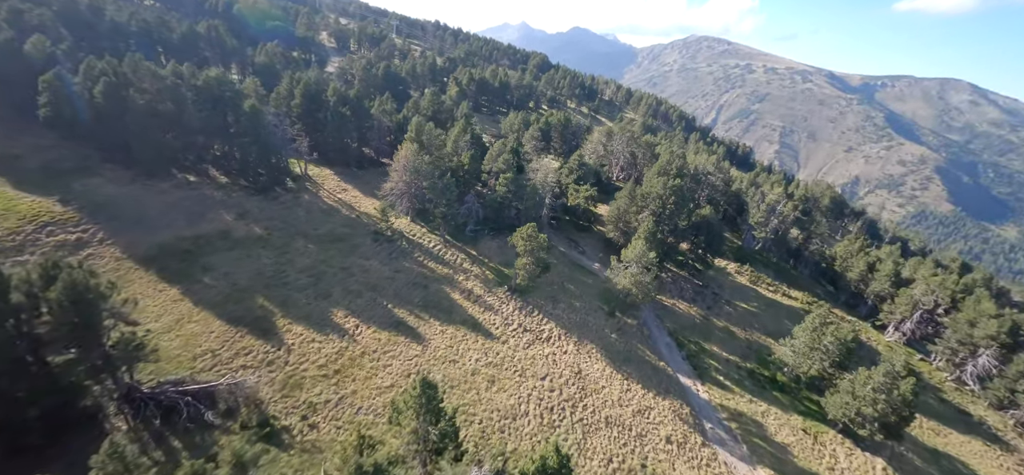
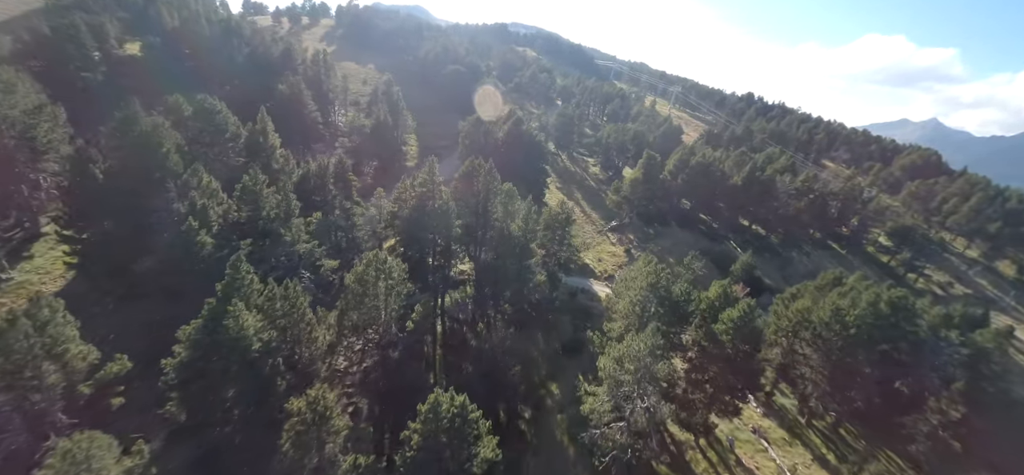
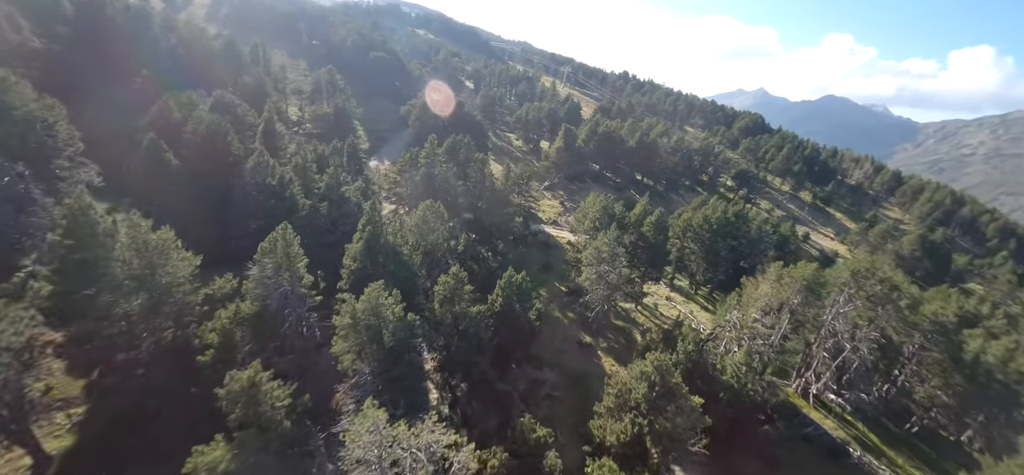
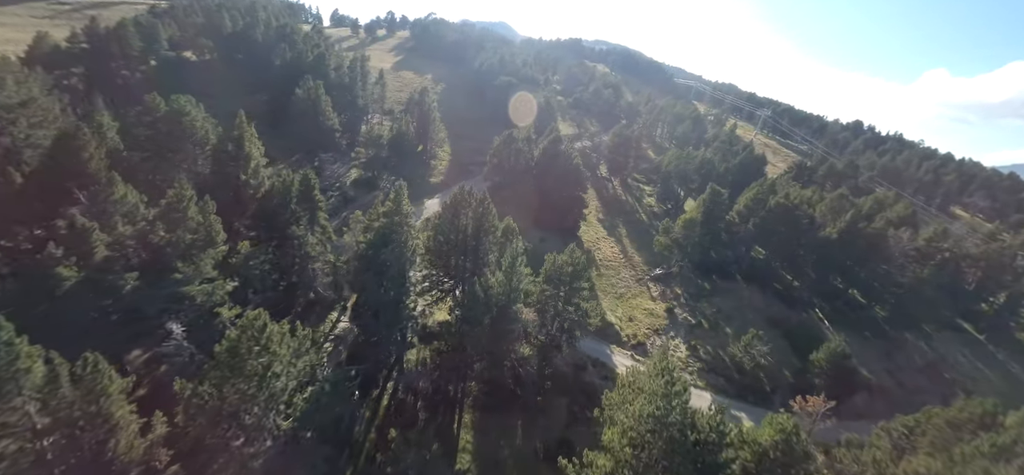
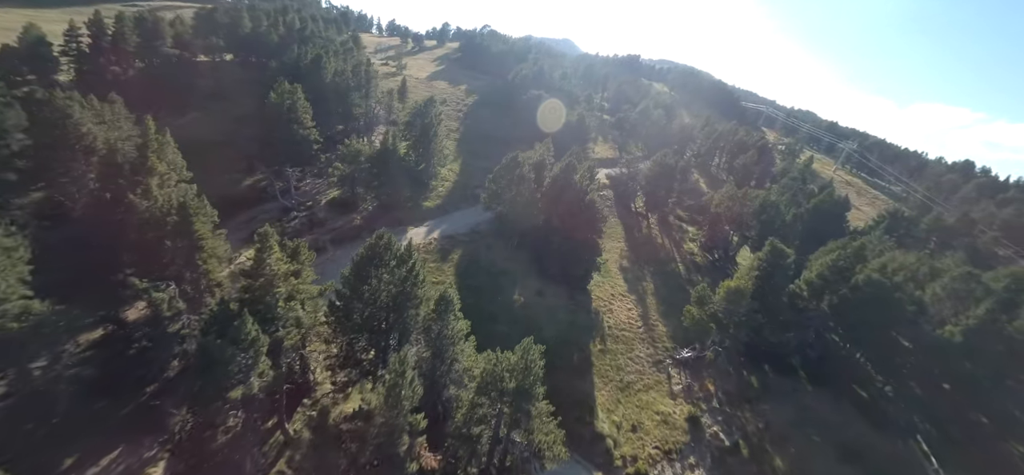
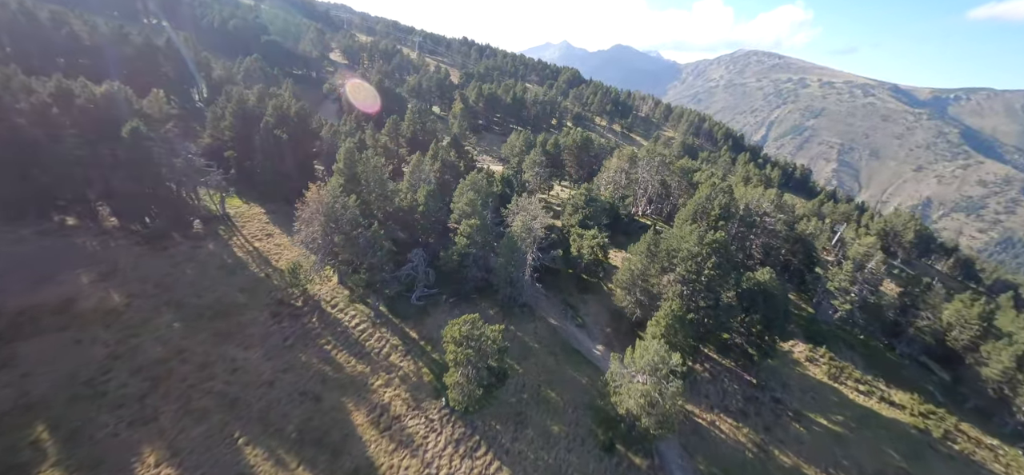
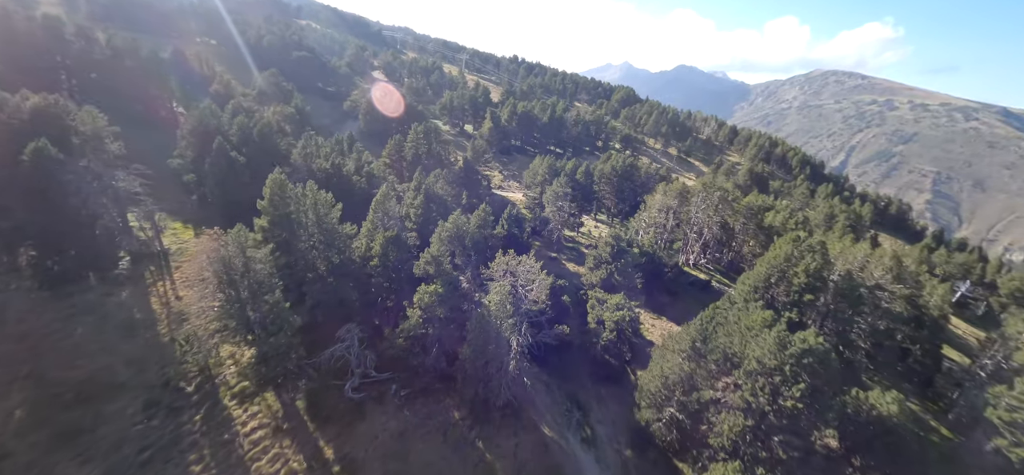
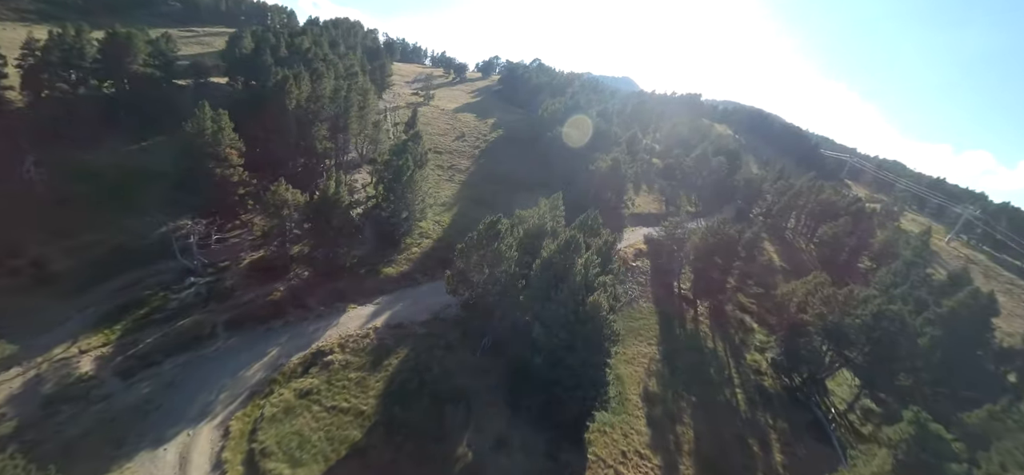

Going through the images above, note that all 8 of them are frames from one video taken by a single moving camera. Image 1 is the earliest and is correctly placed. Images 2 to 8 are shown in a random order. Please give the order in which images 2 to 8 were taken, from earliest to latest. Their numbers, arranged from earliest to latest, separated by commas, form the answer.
6, 7, 3, 2, 4, 5, 8
